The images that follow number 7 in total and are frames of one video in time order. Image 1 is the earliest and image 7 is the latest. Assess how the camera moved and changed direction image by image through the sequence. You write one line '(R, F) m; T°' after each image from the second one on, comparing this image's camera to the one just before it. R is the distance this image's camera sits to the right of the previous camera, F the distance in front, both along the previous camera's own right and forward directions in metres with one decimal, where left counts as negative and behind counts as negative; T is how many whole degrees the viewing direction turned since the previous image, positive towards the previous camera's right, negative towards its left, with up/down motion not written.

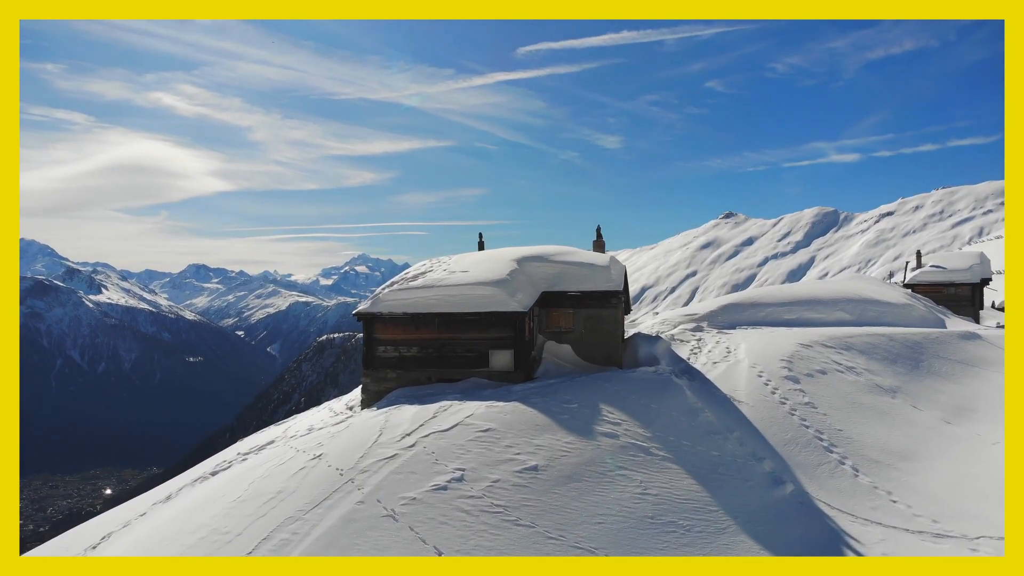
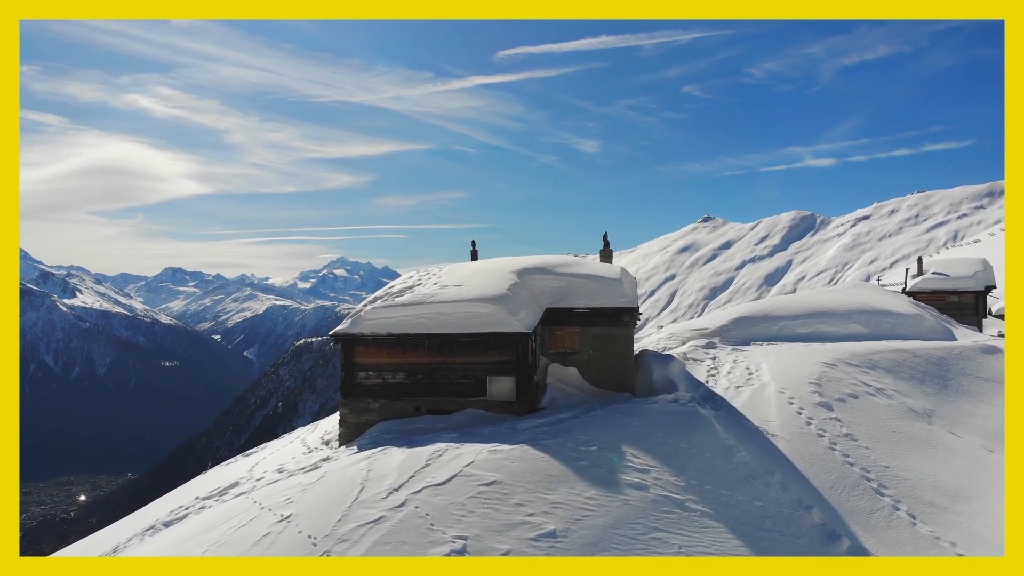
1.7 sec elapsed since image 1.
(-0.4, +2.5) m; +1°
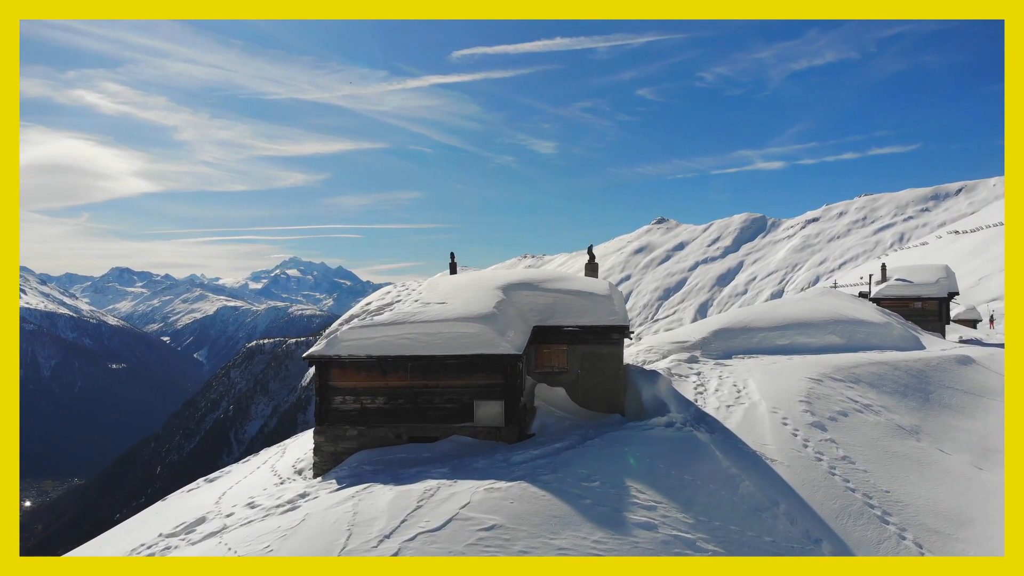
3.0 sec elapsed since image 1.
(-0.6, +1.0) m; +3°
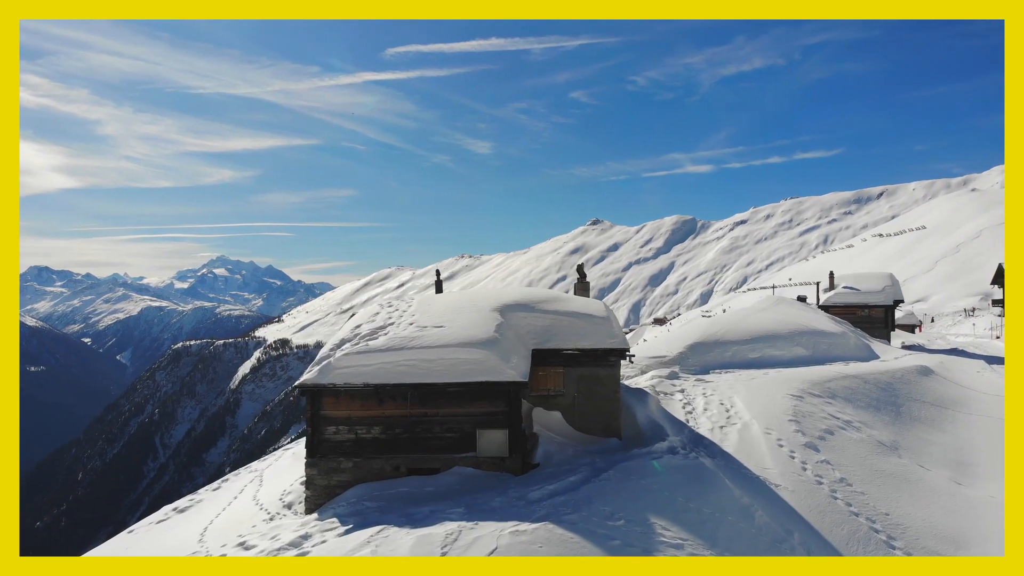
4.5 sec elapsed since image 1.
(-1.2, +0.6) m; +5°
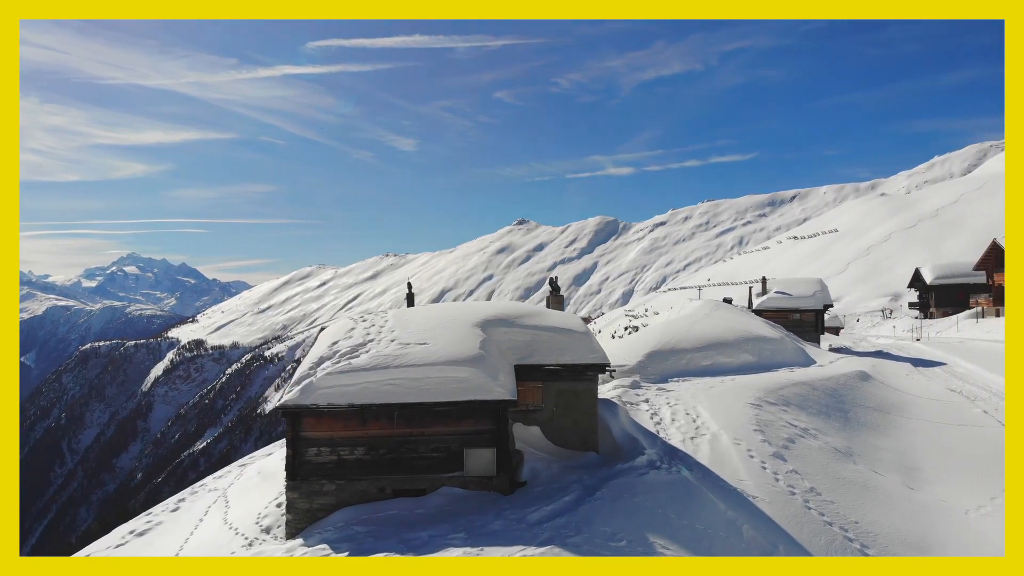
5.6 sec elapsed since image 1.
(-1.1, +0.2) m; +5°
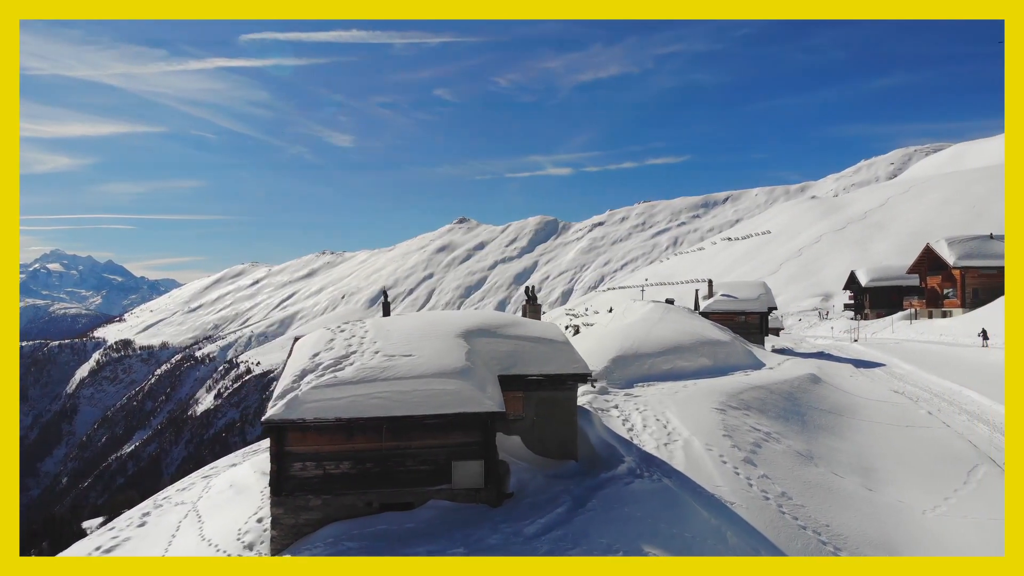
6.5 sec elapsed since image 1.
(-0.9, 0.0) m; +4°
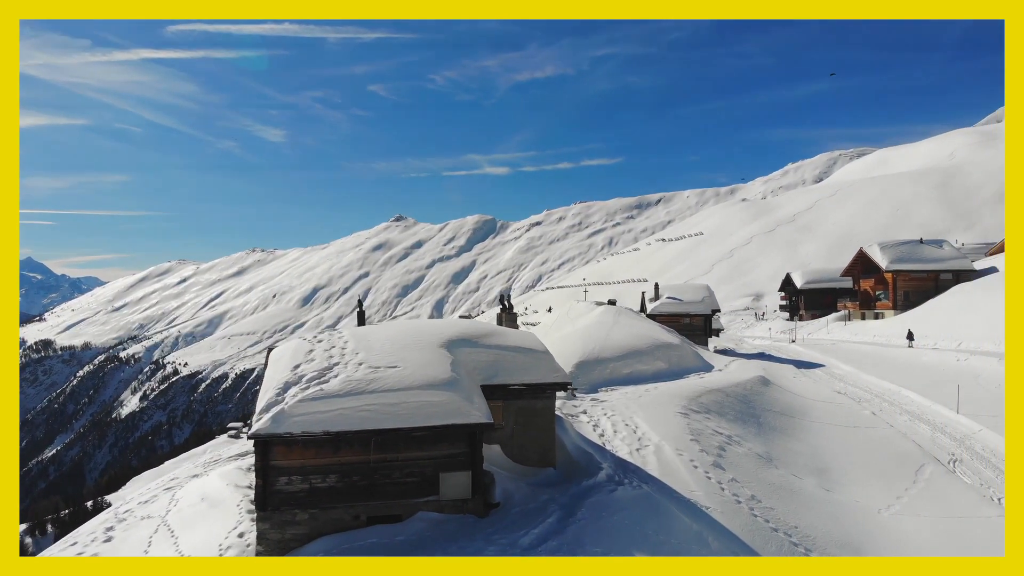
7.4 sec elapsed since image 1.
(-0.9, -0.1) m; +4°
